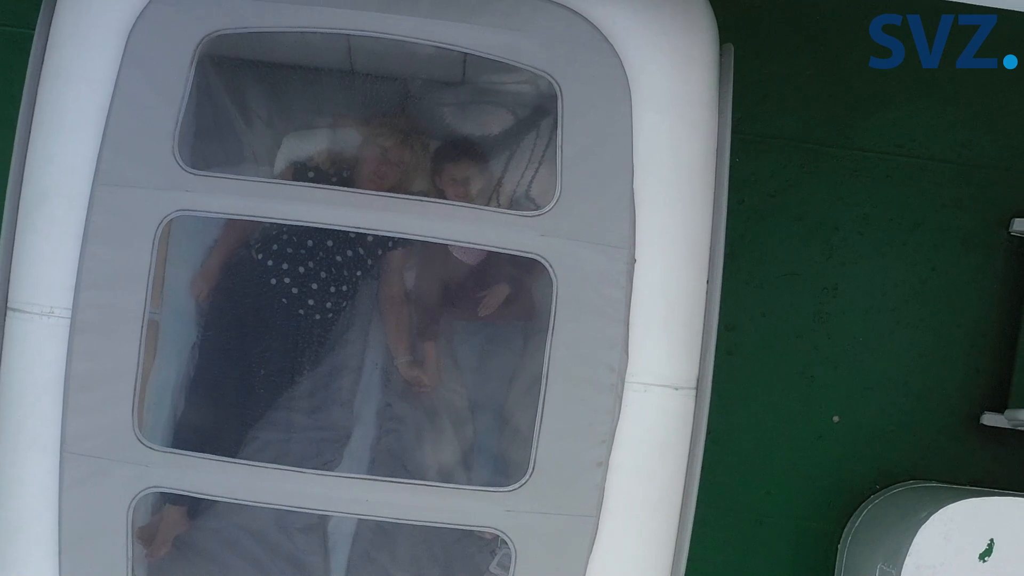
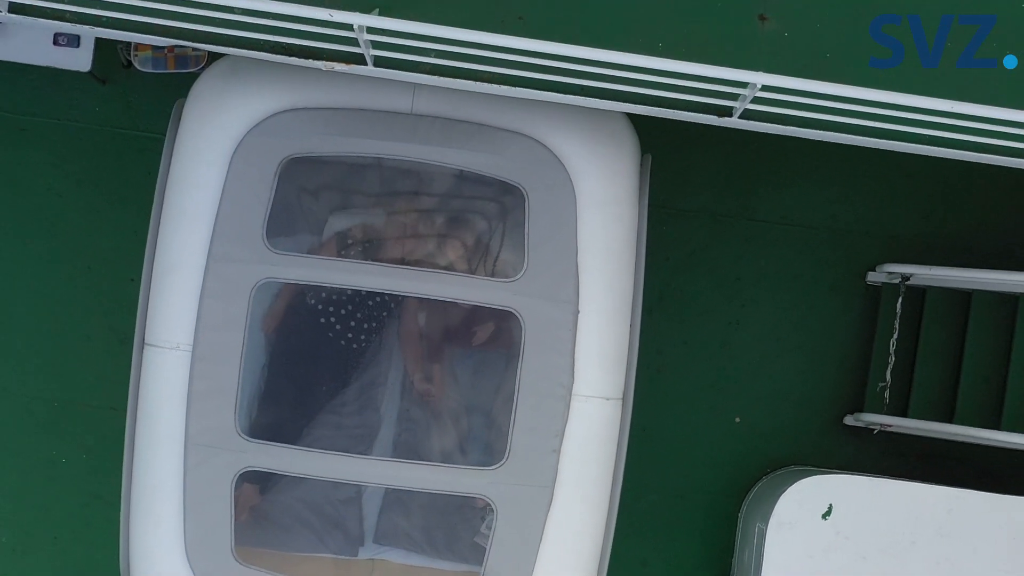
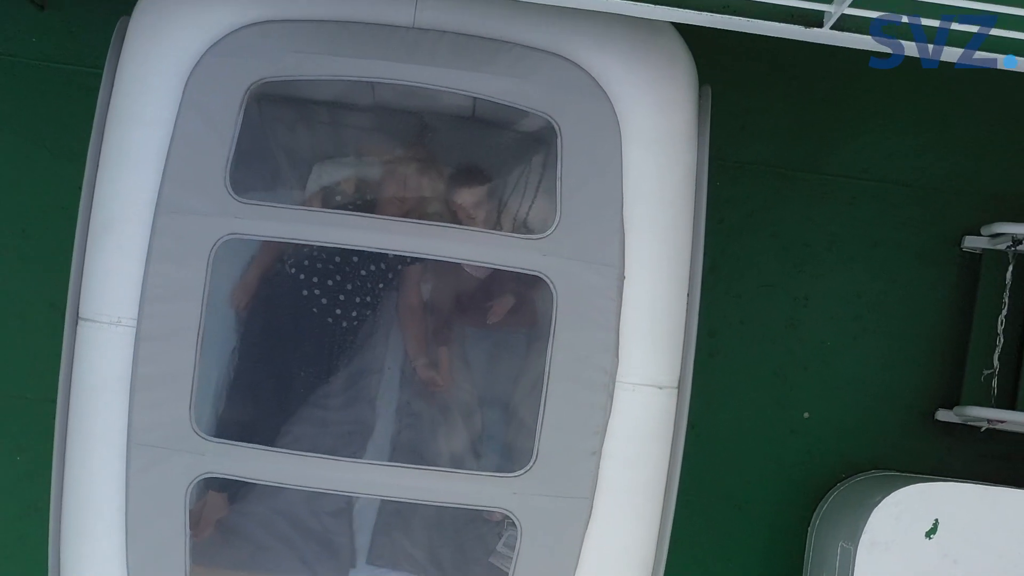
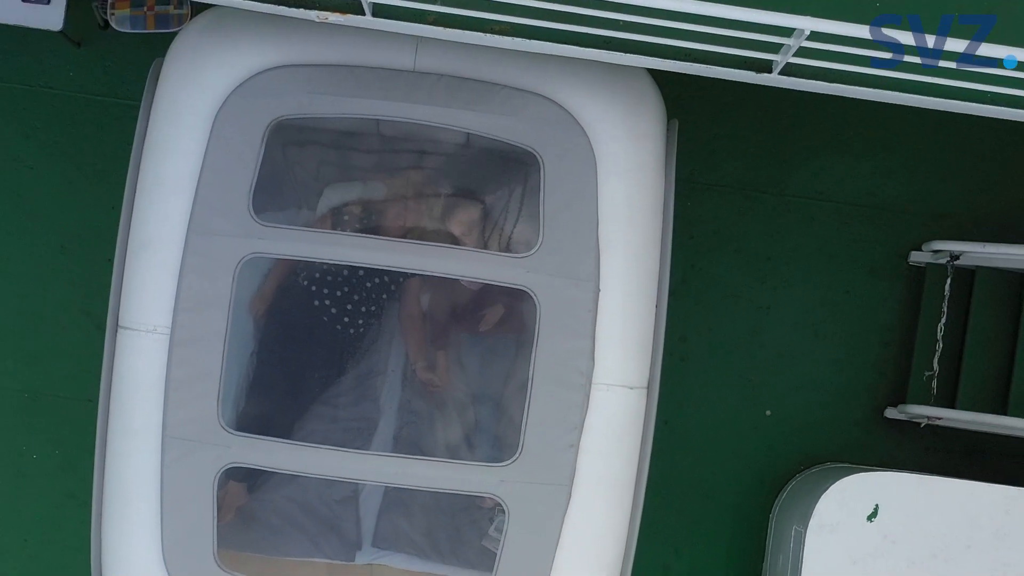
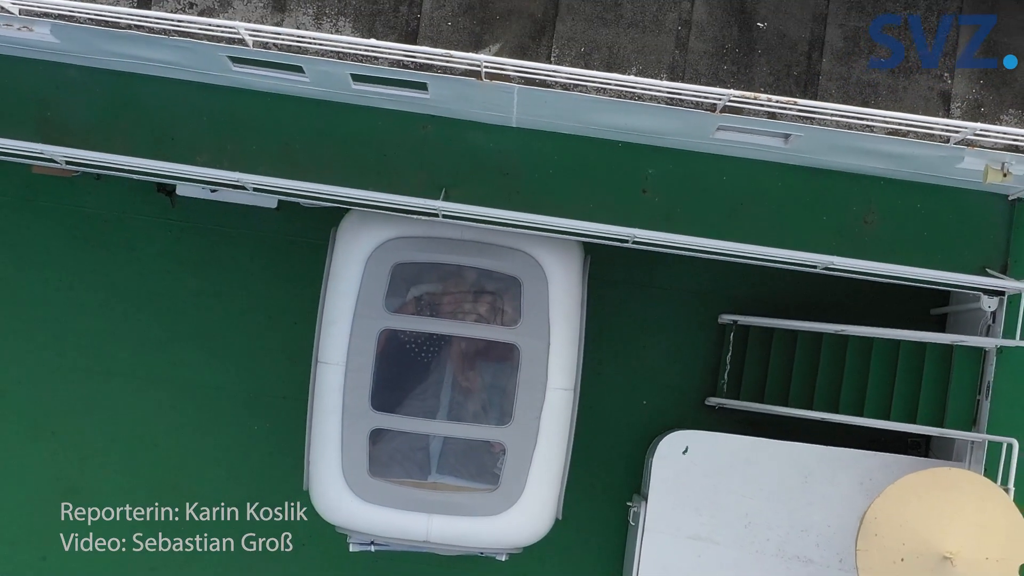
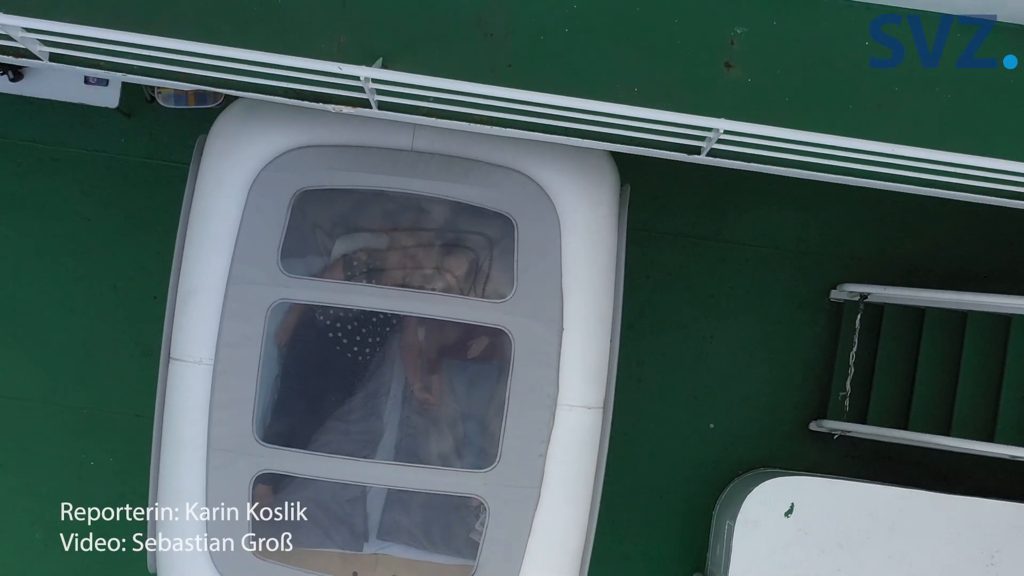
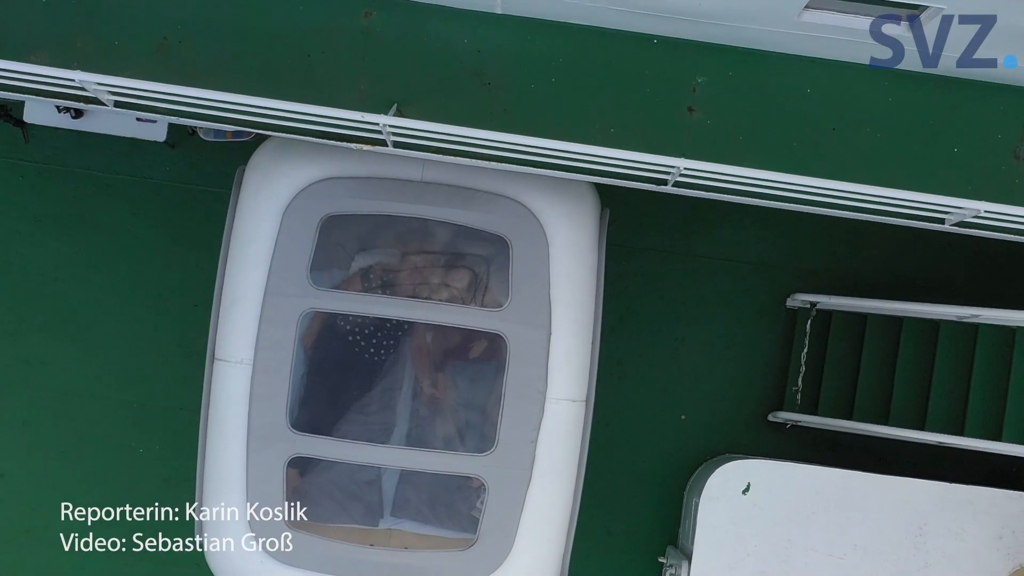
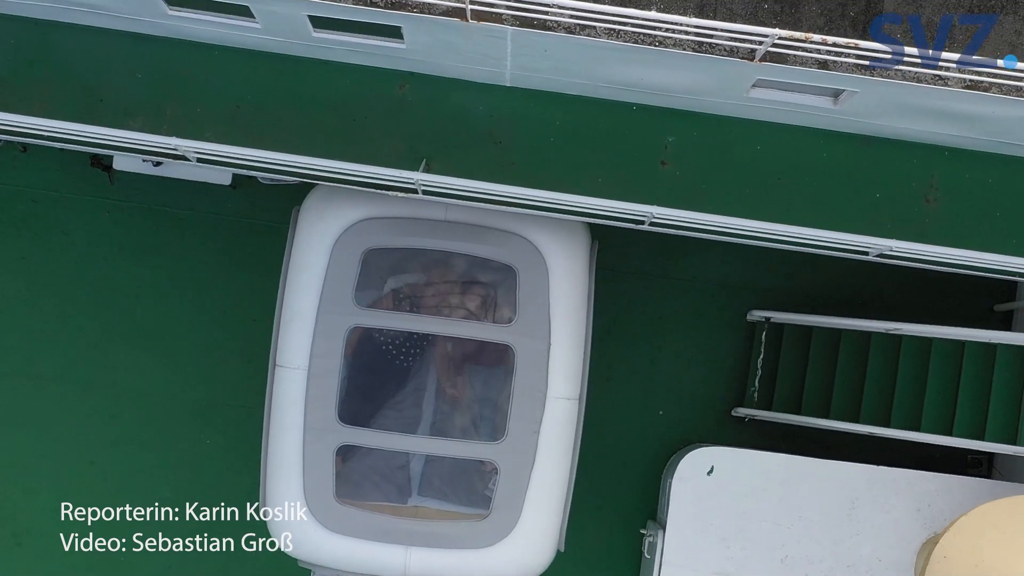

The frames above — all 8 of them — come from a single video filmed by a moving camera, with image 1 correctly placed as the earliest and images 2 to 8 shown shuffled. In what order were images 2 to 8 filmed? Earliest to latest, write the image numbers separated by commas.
3, 4, 2, 6, 7, 8, 5
